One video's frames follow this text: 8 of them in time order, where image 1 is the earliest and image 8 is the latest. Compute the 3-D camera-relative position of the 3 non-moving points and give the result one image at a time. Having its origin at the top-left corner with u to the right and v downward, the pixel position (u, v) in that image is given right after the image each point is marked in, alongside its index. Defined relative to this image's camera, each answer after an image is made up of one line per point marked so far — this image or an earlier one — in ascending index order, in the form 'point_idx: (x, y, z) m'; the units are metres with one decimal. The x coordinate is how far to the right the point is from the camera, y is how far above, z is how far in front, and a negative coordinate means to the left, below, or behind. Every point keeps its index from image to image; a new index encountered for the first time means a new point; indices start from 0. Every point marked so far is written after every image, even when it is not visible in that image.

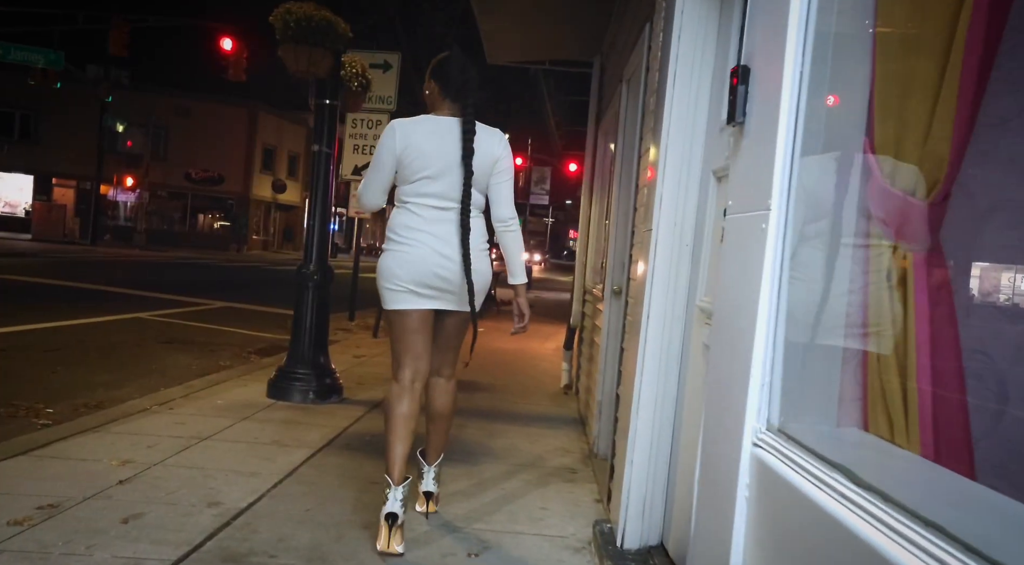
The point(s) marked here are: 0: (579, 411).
0: (+0.6, -1.1, +8.2) m
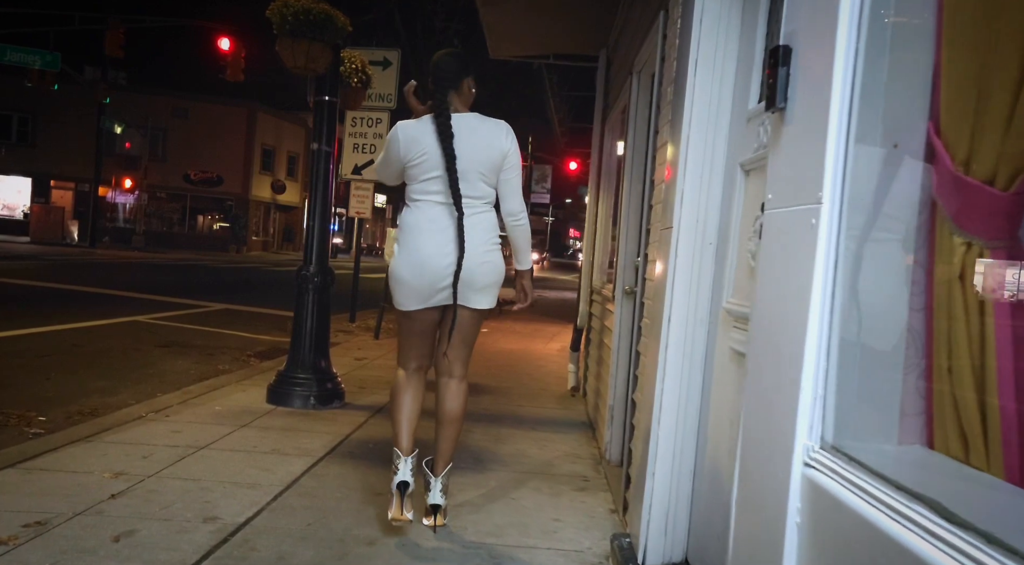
0: (+0.6, -1.1, +7.9) m
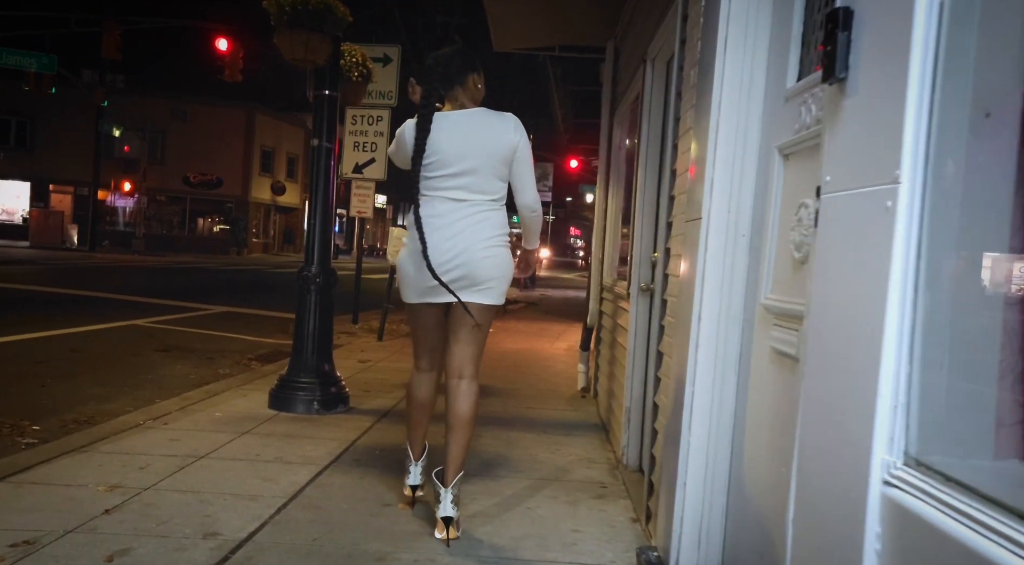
0: (+0.7, -1.1, +7.7) m
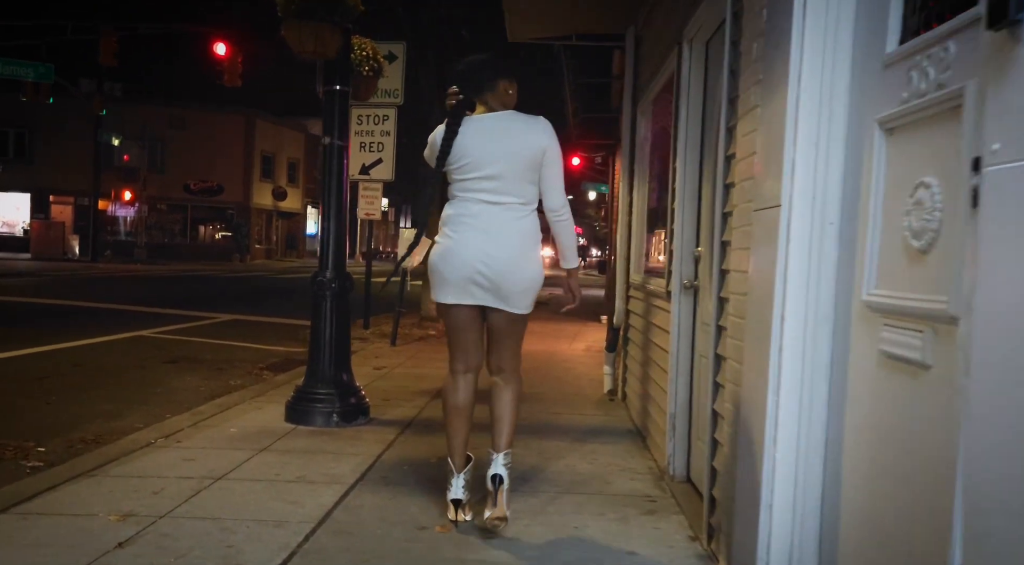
0: (+0.9, -1.1, +7.3) m
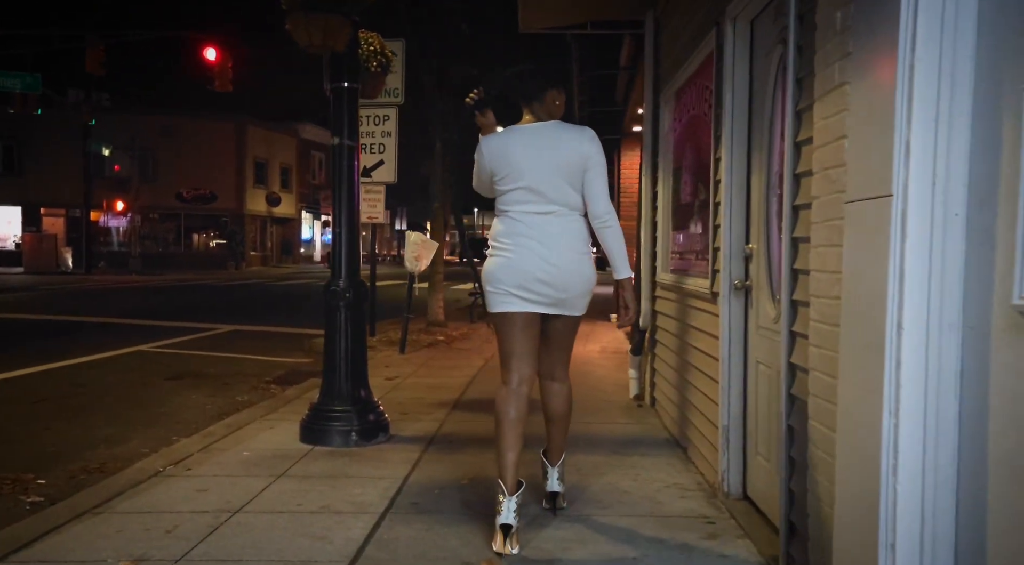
0: (+1.1, -1.1, +6.9) m
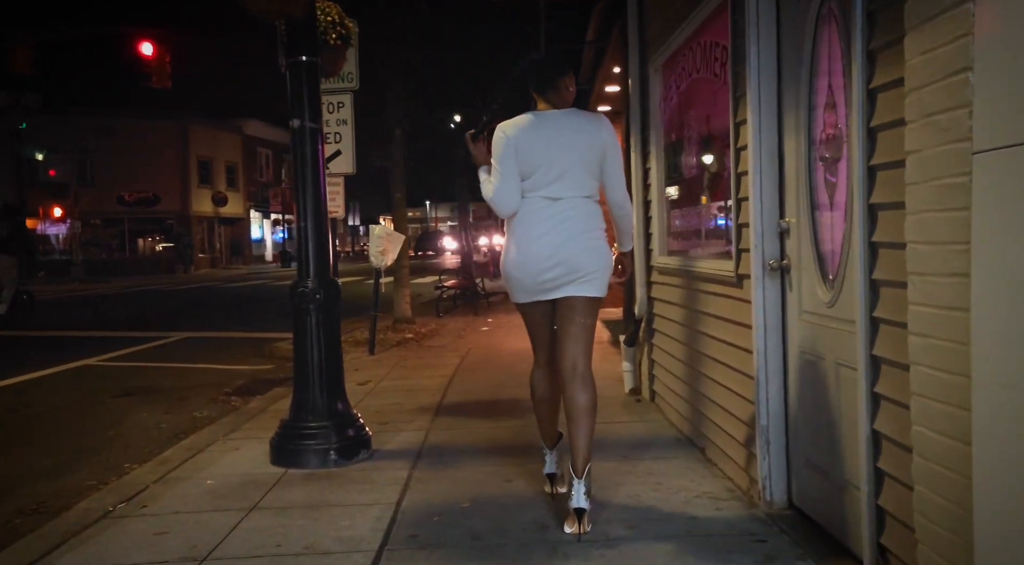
0: (+1.1, -0.9, +6.3) m
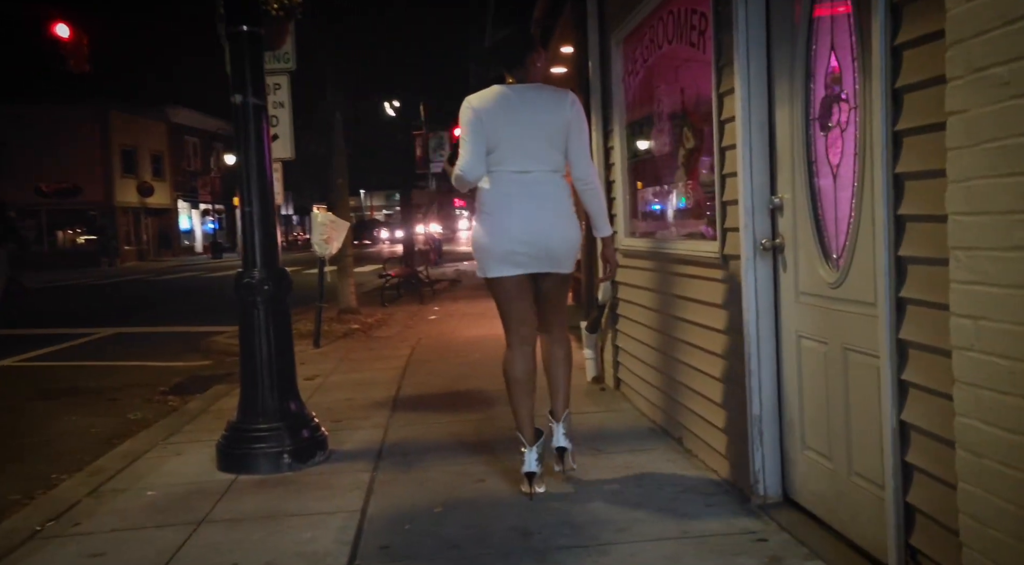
0: (+0.8, -0.8, +6.0) m
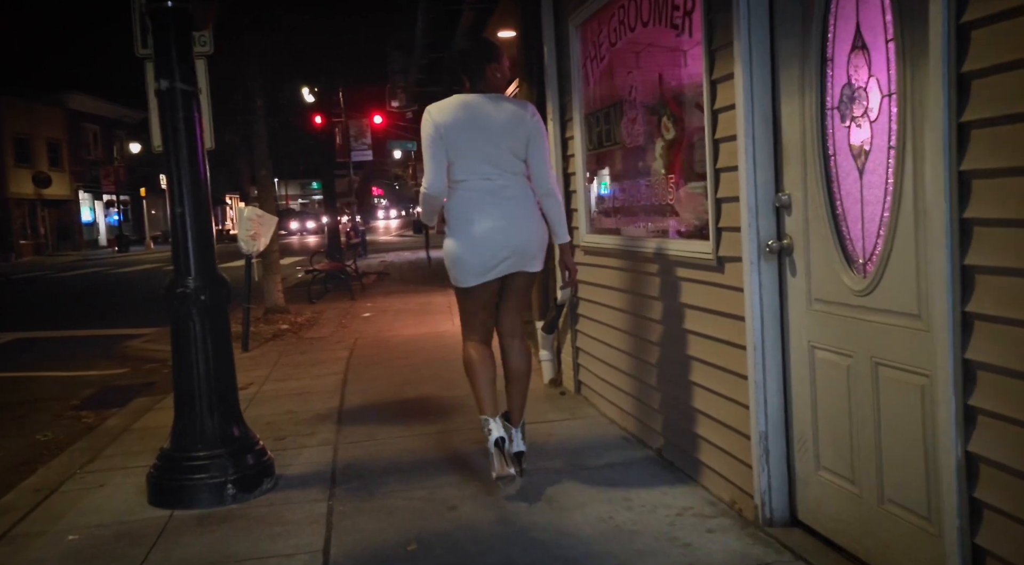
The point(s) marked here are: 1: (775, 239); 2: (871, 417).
0: (+0.6, -0.8, +5.7) m
1: (+1.0, +0.2, +3.6) m
2: (+1.2, -0.4, +3.1) m
